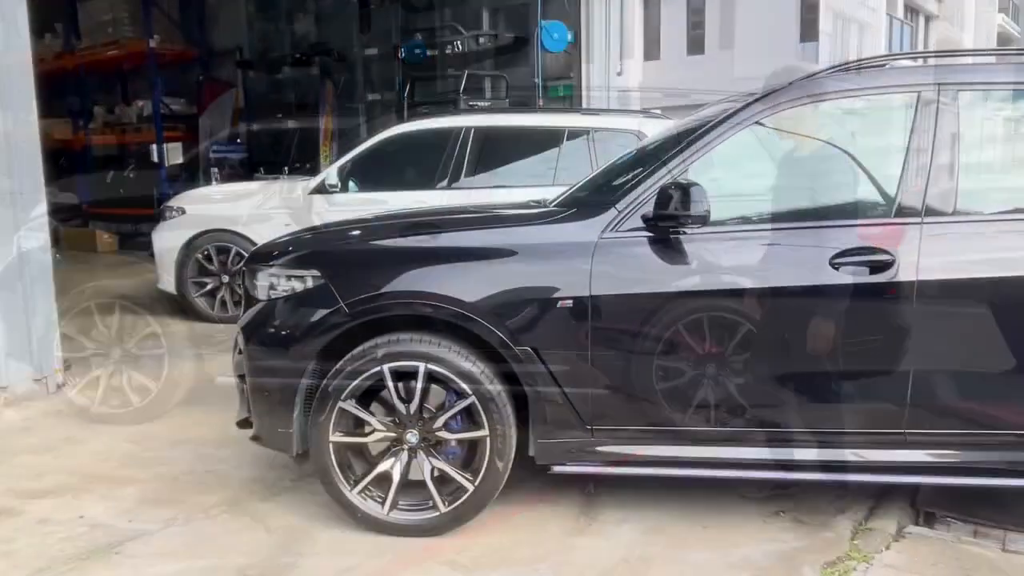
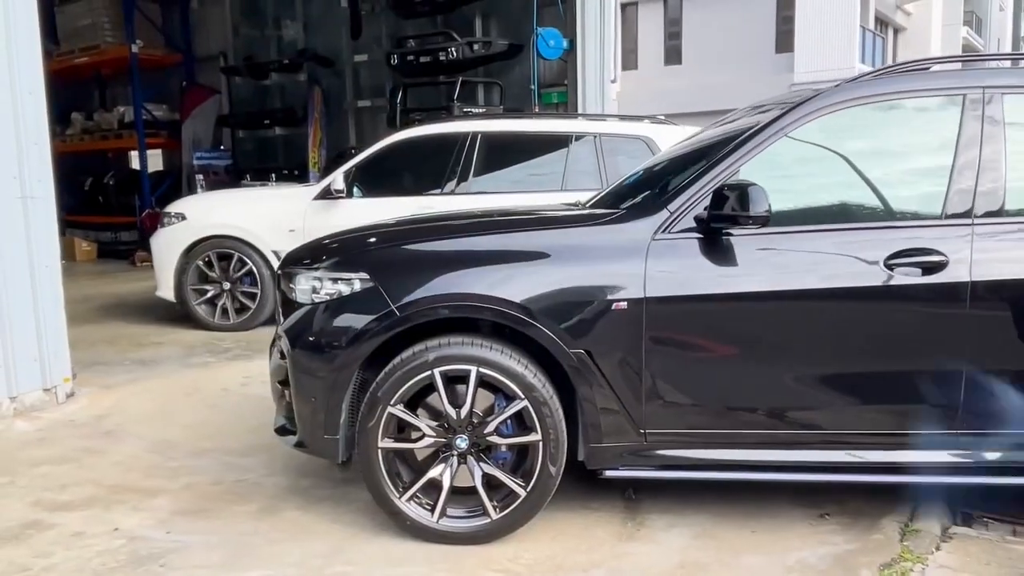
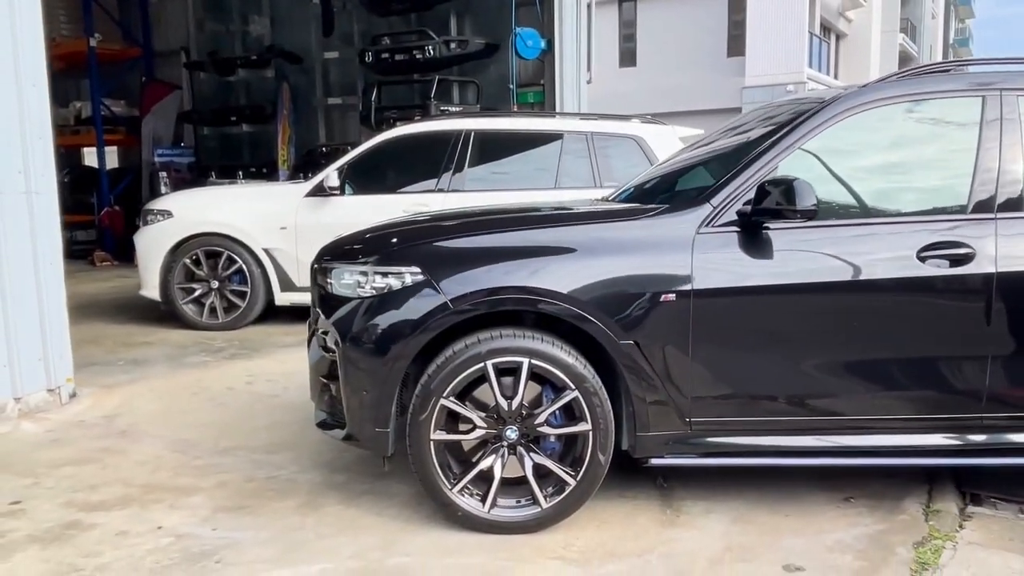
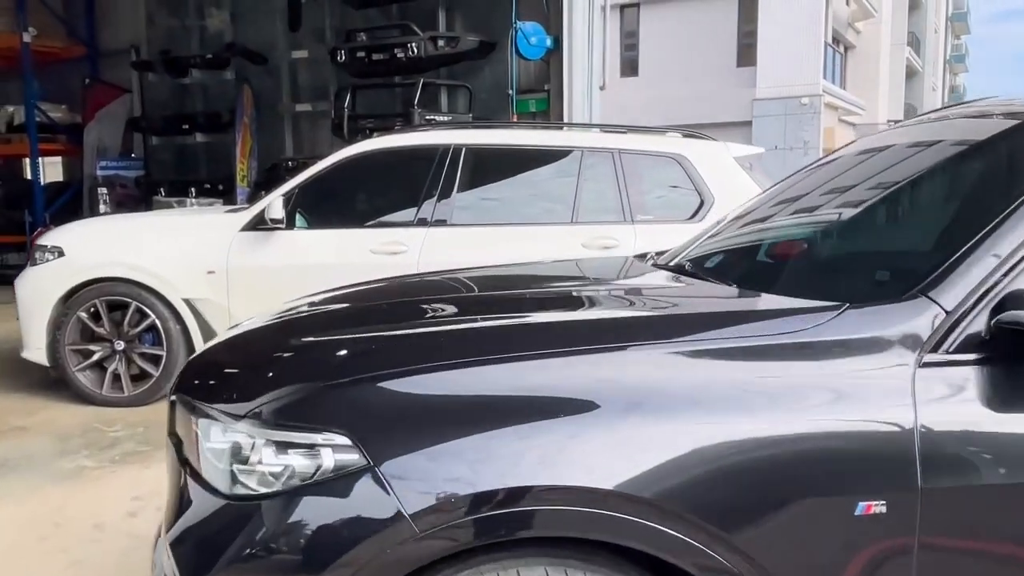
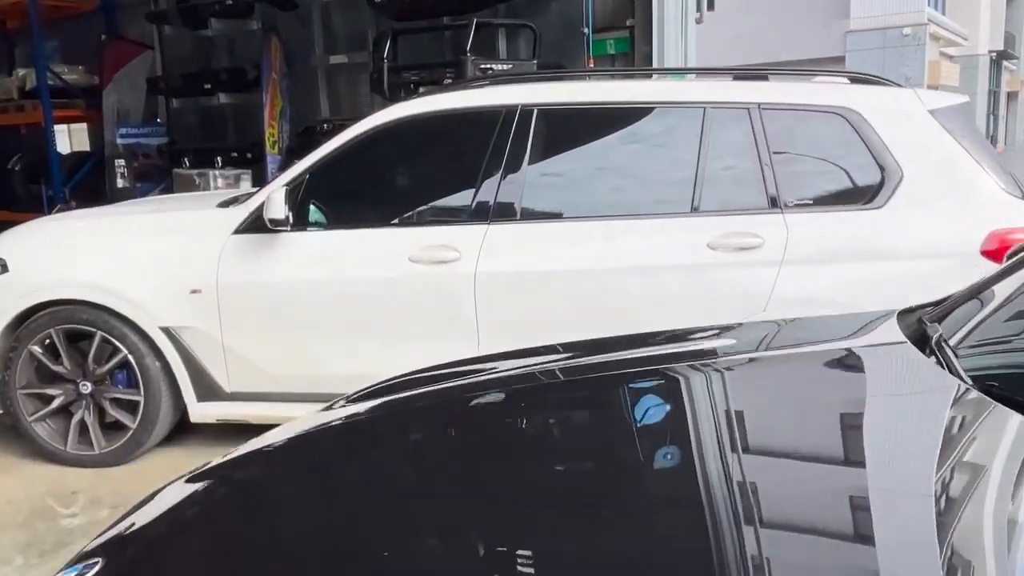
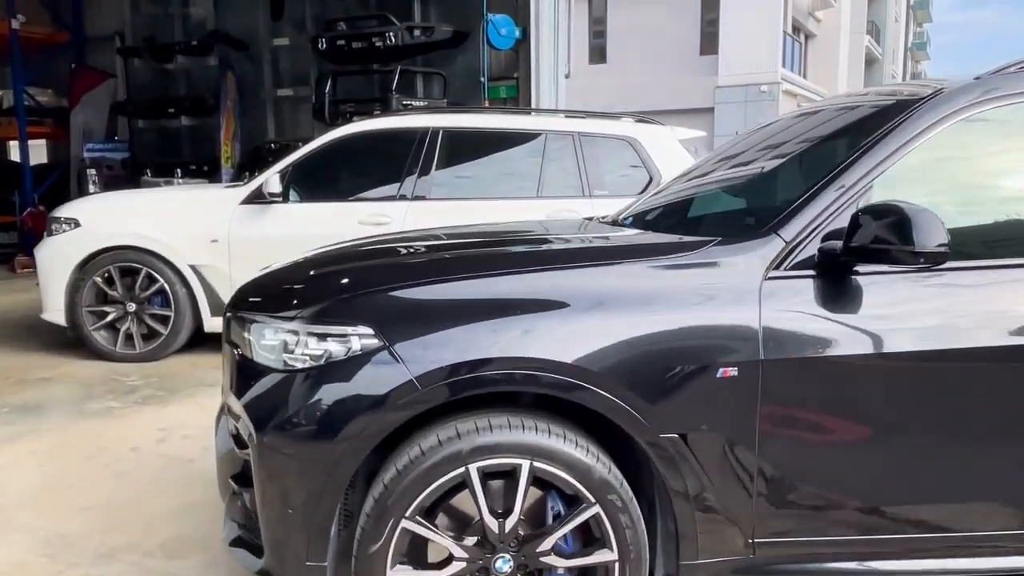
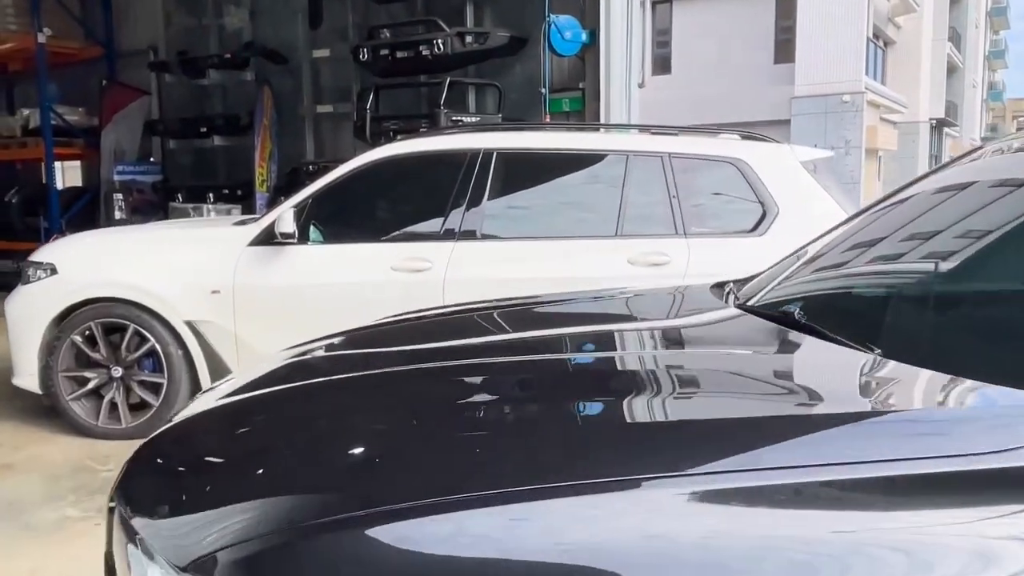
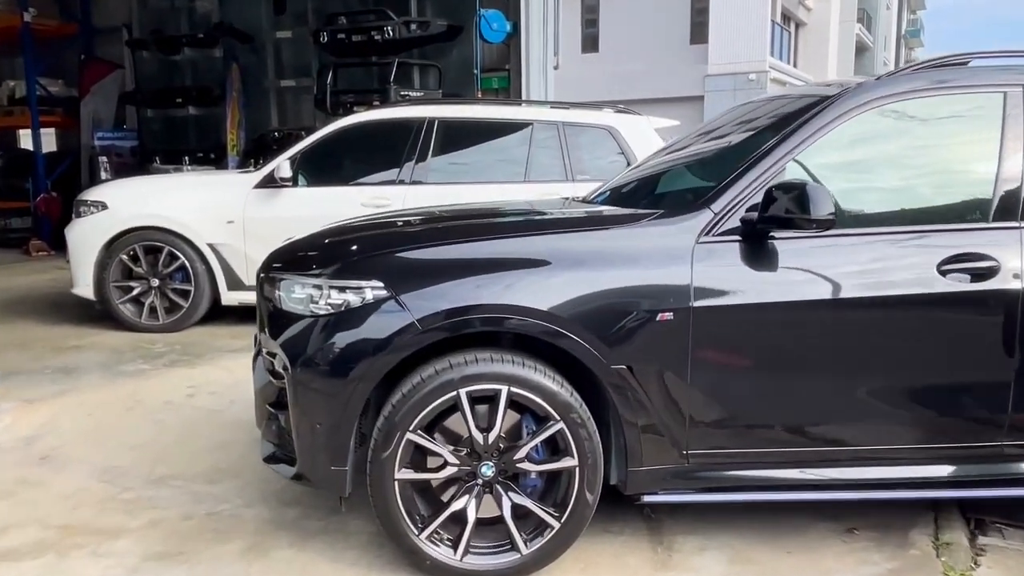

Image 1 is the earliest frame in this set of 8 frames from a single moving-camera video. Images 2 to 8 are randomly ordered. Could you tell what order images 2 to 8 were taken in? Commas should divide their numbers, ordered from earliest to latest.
2, 3, 8, 6, 4, 7, 5
